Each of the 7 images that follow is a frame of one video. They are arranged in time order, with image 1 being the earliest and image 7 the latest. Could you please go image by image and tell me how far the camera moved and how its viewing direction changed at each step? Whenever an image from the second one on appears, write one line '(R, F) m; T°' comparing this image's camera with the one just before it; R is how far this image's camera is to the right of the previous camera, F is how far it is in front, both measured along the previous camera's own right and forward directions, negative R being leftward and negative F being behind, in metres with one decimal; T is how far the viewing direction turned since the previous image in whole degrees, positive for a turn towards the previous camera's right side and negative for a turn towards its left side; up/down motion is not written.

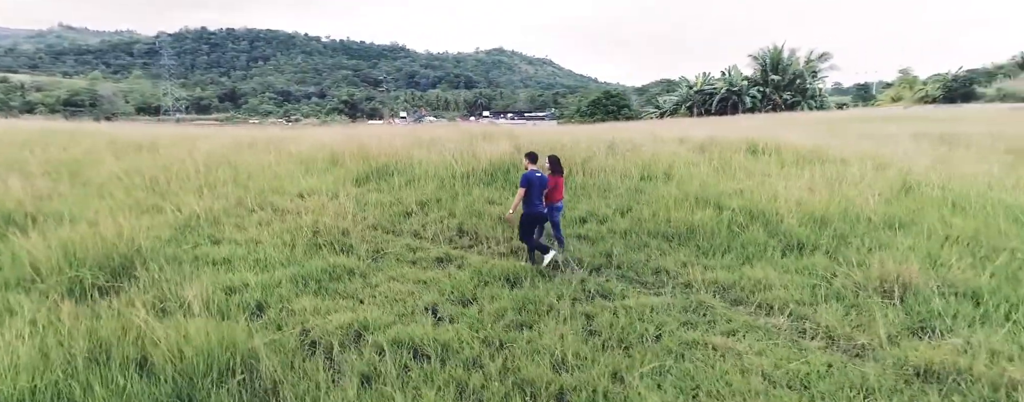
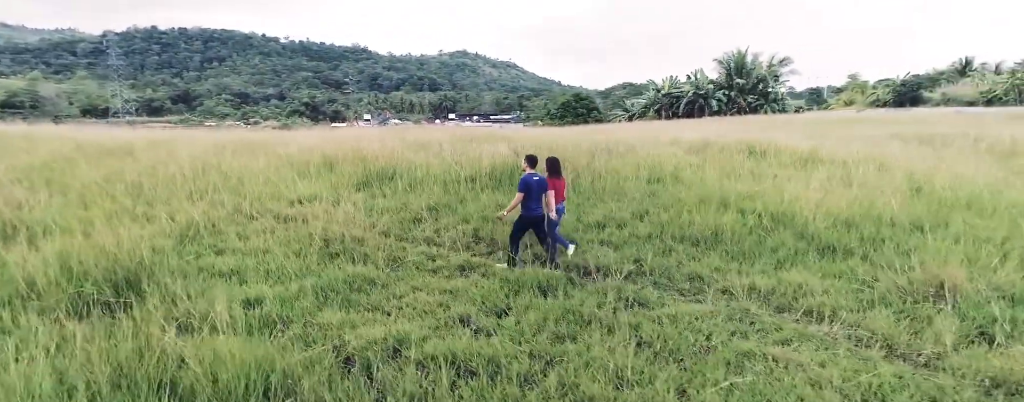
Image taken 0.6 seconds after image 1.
(-0.4, +0.2) m; +2°
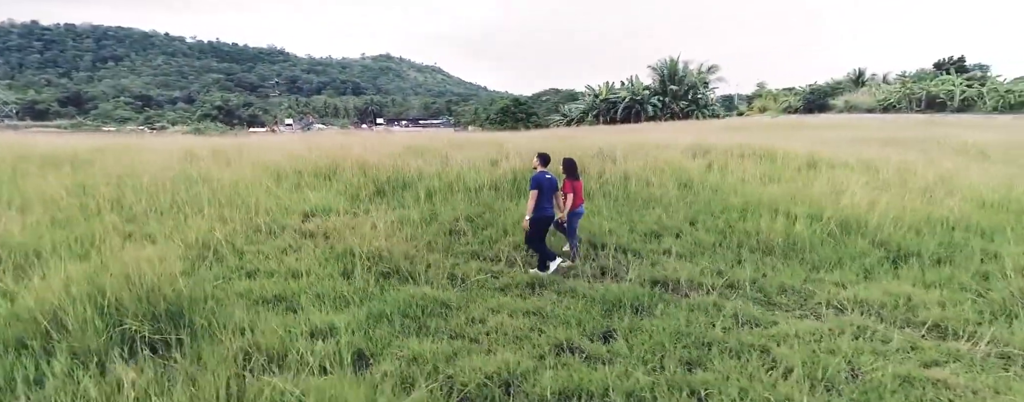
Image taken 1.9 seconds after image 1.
(-0.8, +0.4) m; +4°
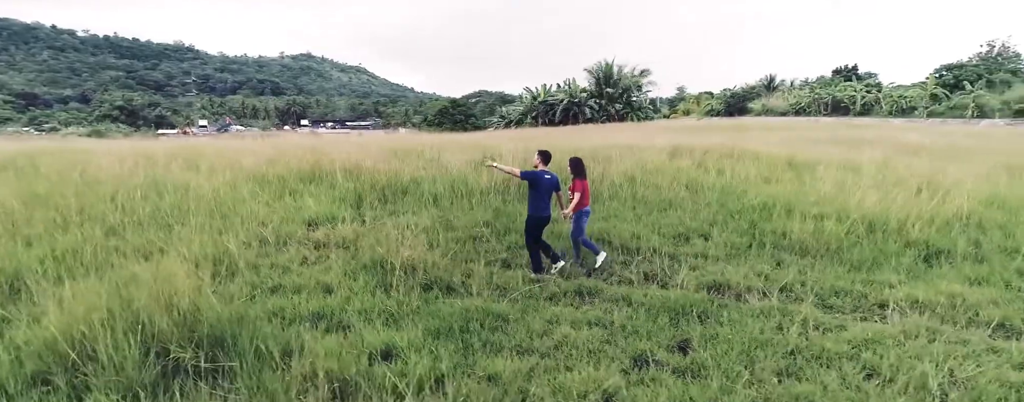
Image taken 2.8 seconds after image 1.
(-0.6, +0.2) m; +4°
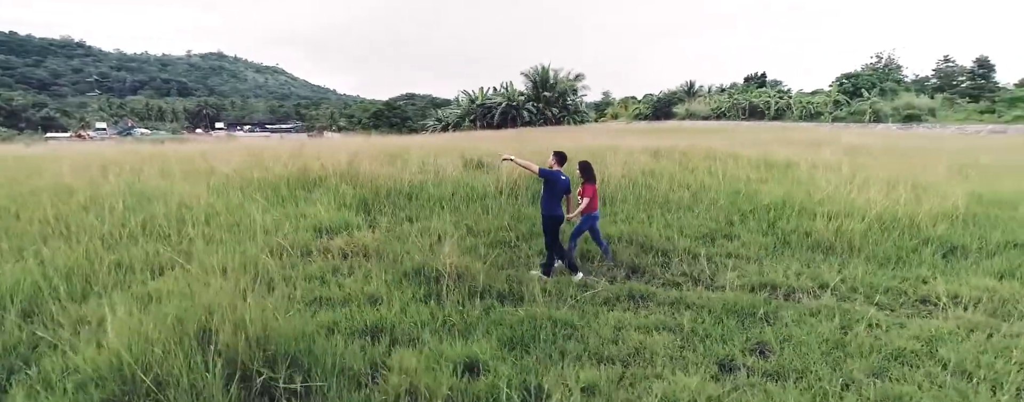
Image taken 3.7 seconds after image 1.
(-0.6, +0.1) m; +4°
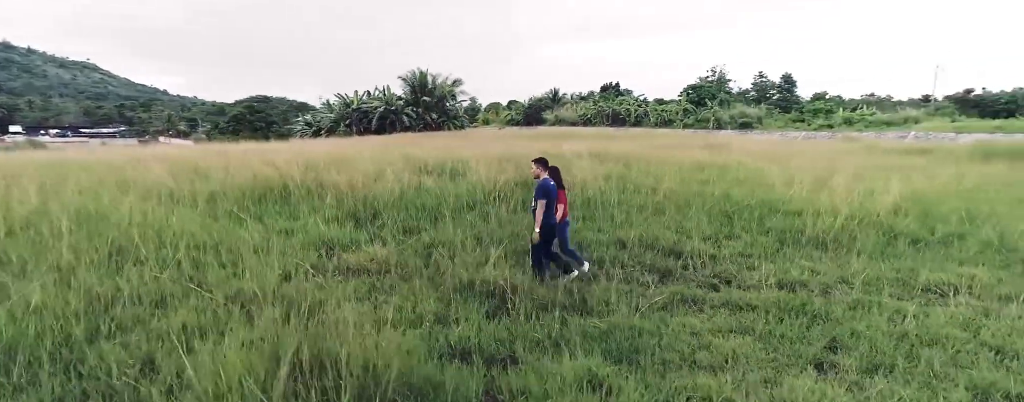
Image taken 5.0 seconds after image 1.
(-1.0, +0.2) m; +9°
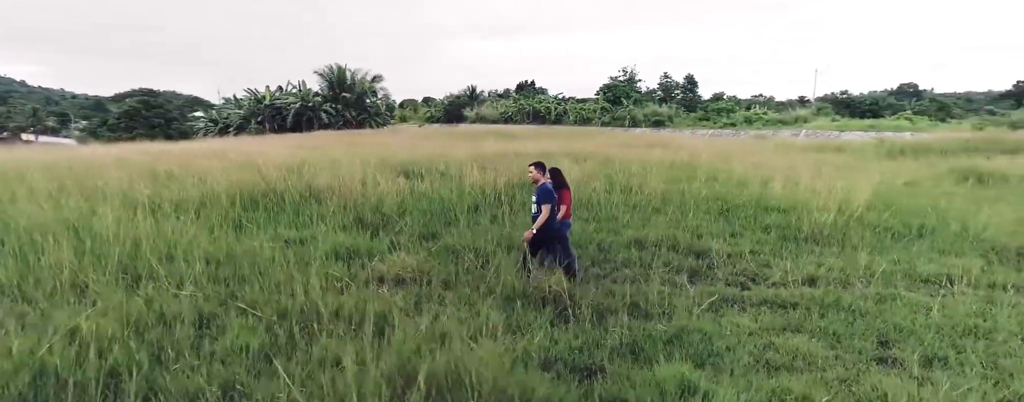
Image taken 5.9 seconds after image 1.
(-0.8, 0.0) m; +6°
